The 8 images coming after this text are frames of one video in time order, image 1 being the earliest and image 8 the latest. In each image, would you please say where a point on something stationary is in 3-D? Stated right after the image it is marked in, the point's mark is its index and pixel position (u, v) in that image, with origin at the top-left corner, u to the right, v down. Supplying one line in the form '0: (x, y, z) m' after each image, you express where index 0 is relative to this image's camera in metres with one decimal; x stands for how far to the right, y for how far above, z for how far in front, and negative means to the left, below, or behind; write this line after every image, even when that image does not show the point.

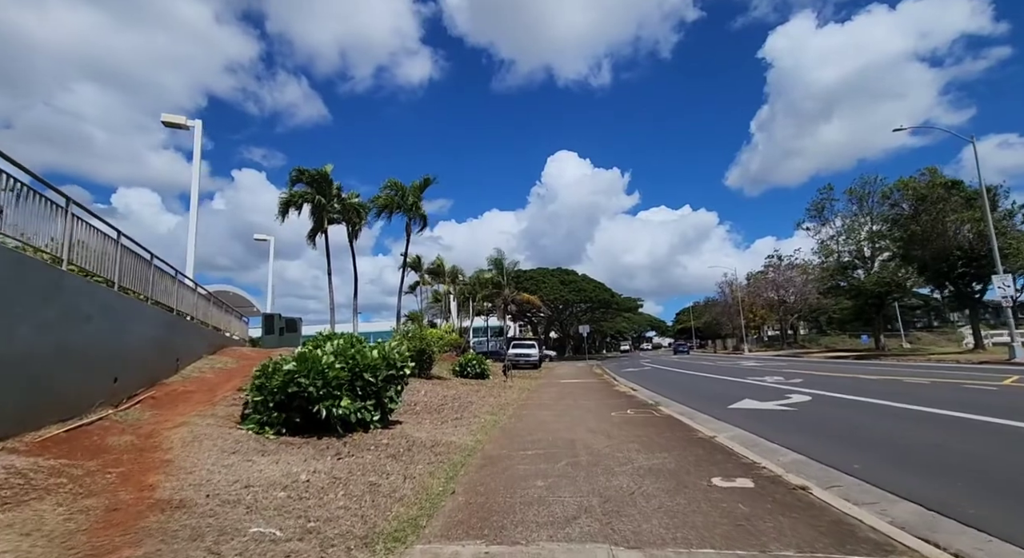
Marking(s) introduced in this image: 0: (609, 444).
0: (+1.5, -2.5, +8.2) m
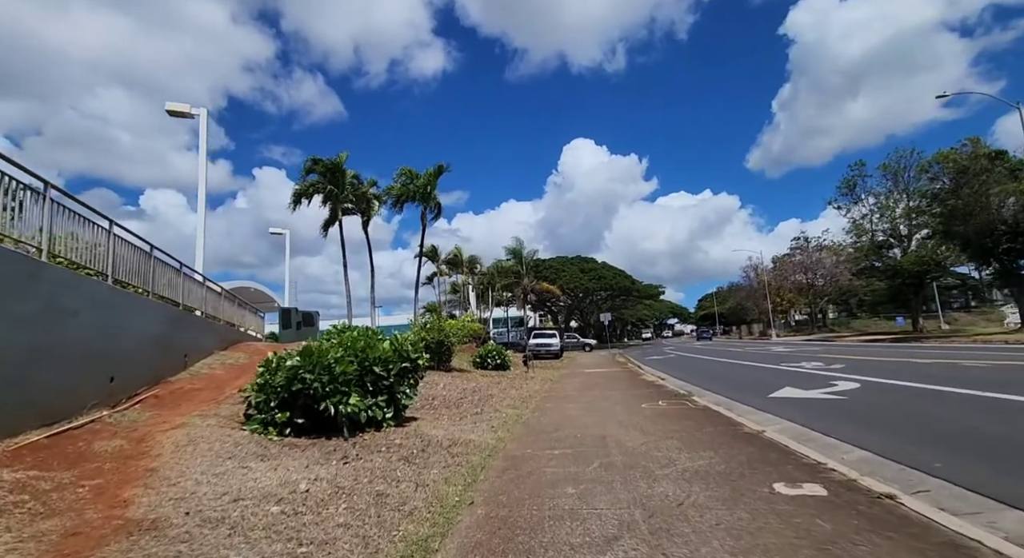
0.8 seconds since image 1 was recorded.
0: (+1.8, -2.2, +7.4) m
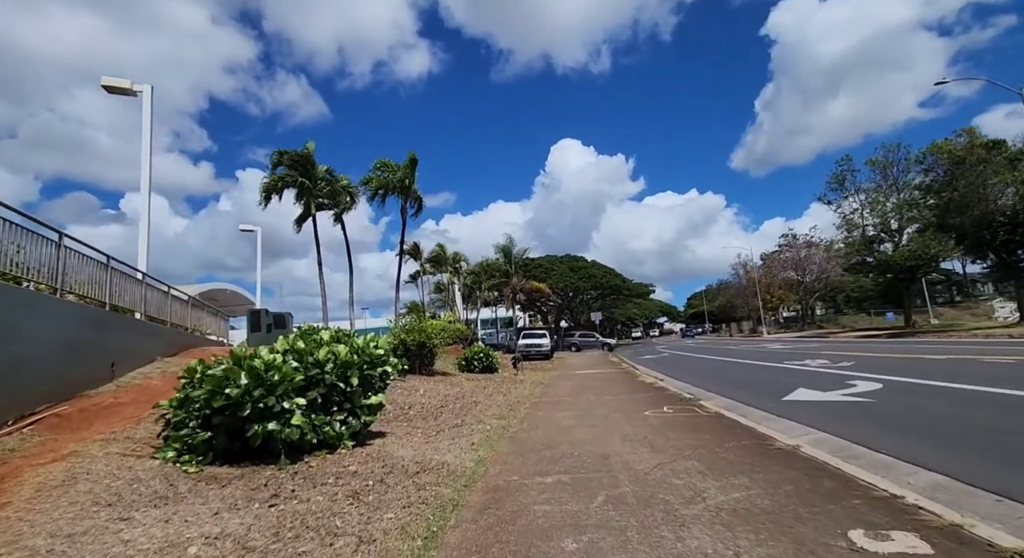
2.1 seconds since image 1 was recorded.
0: (+1.6, -2.1, +6.0) m
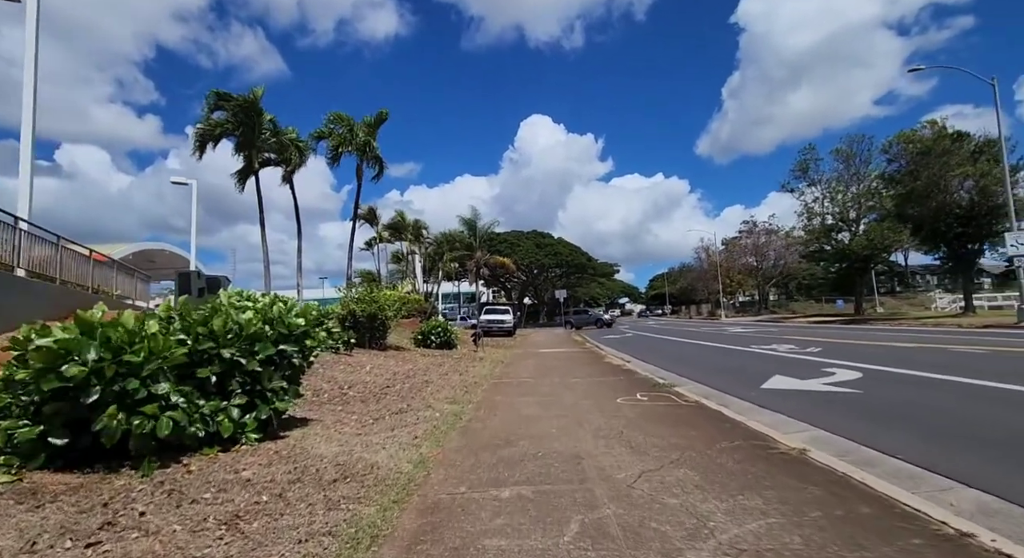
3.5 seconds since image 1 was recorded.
0: (+1.2, -1.7, +4.8) m
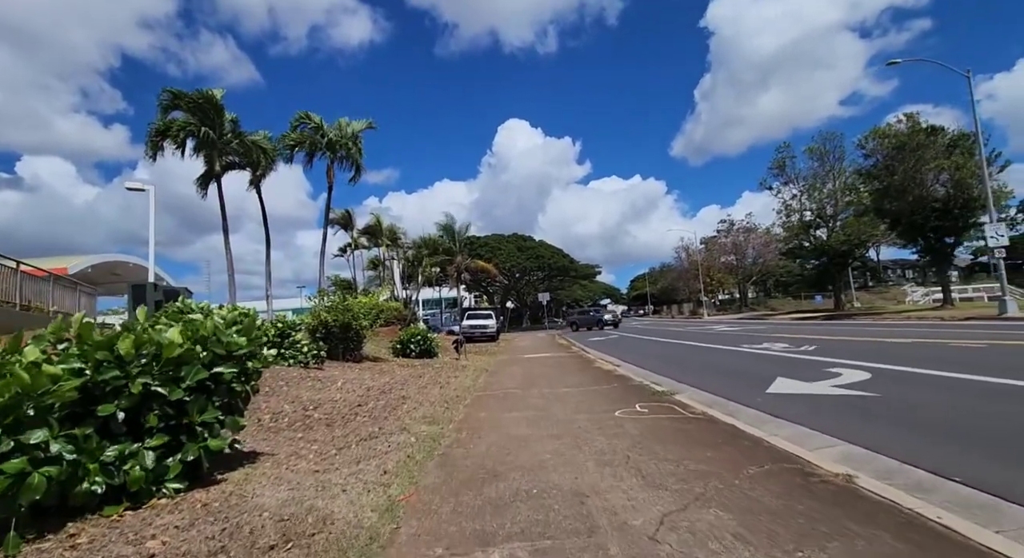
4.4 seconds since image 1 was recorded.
0: (+1.1, -1.7, +3.9) m
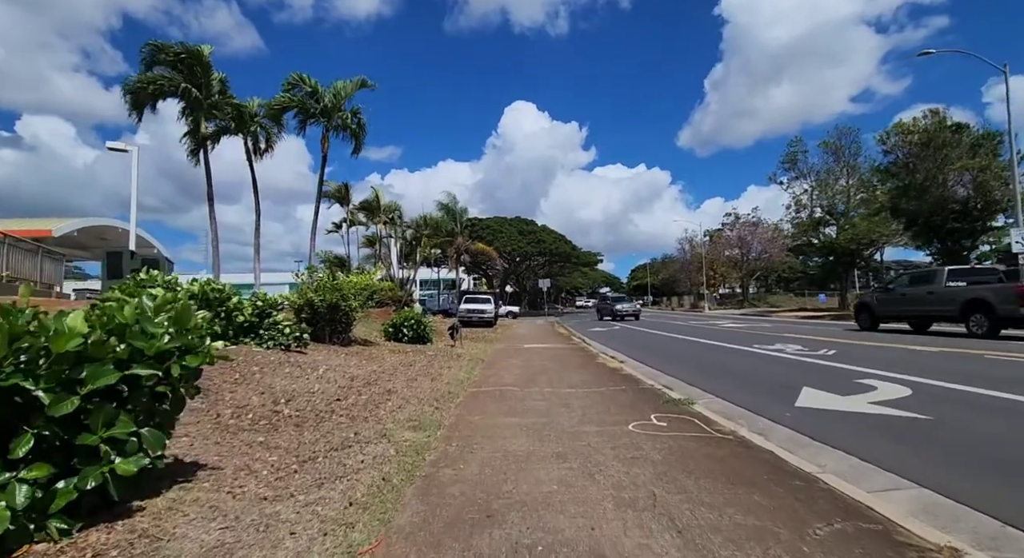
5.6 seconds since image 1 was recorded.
0: (+1.1, -1.7, +2.8) m
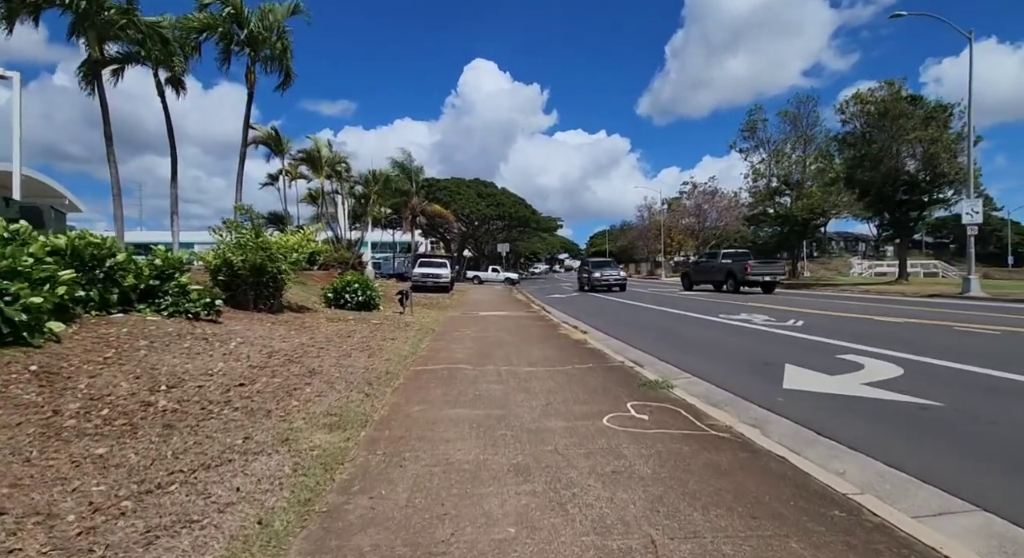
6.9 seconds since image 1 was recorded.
0: (+0.9, -1.6, +1.4) m
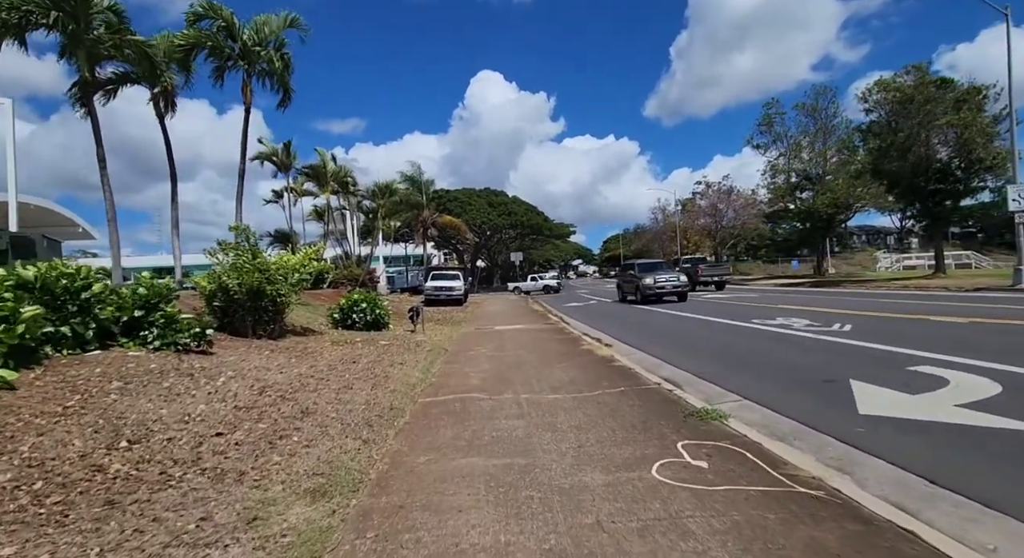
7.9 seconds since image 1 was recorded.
0: (+1.0, -1.6, +0.2) m
